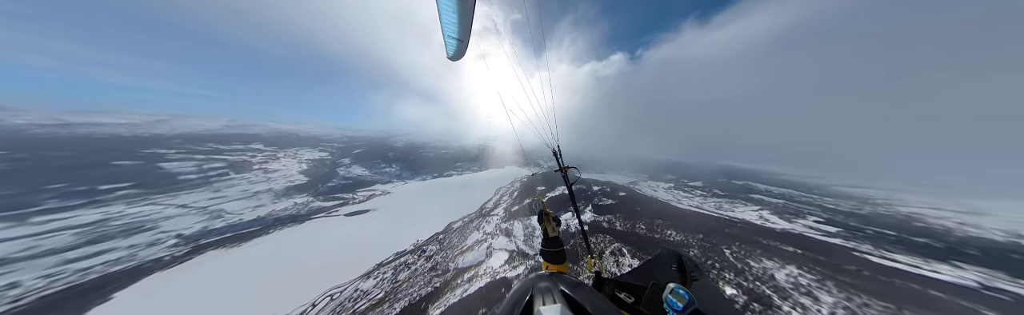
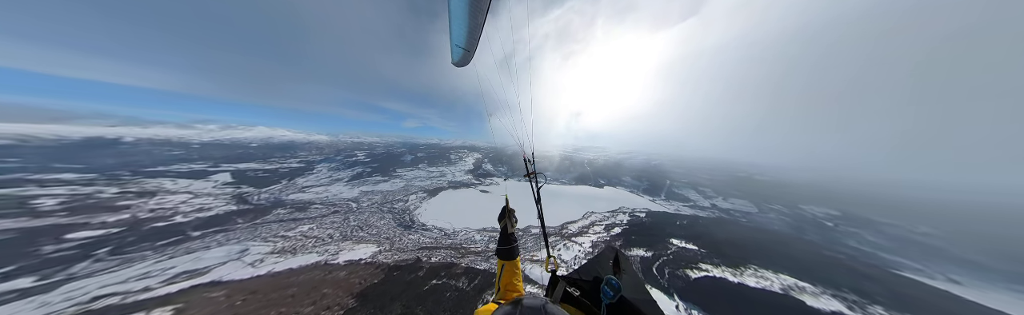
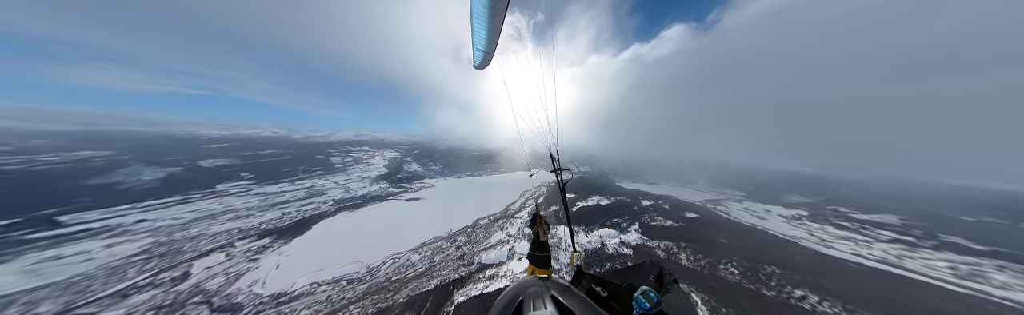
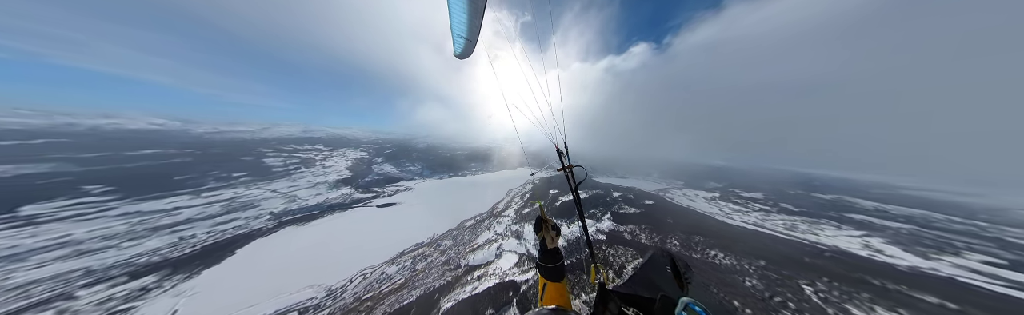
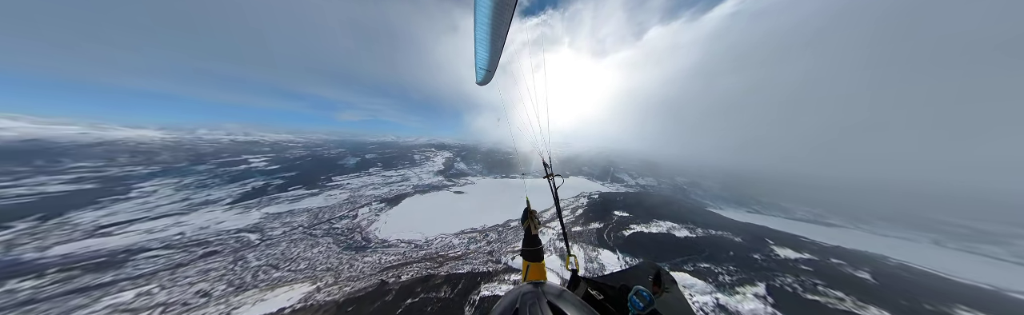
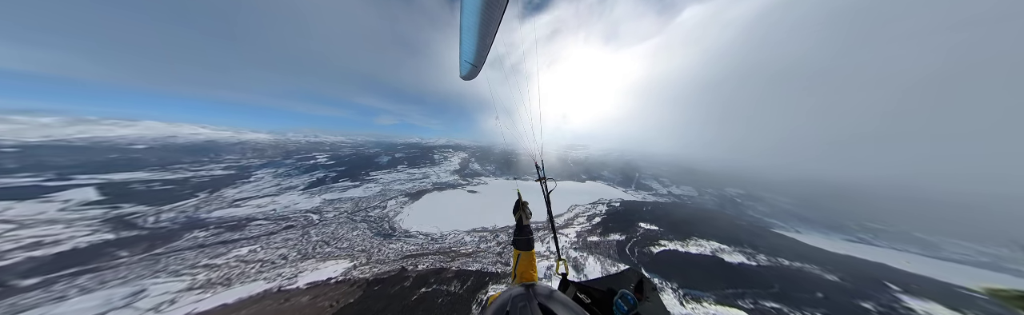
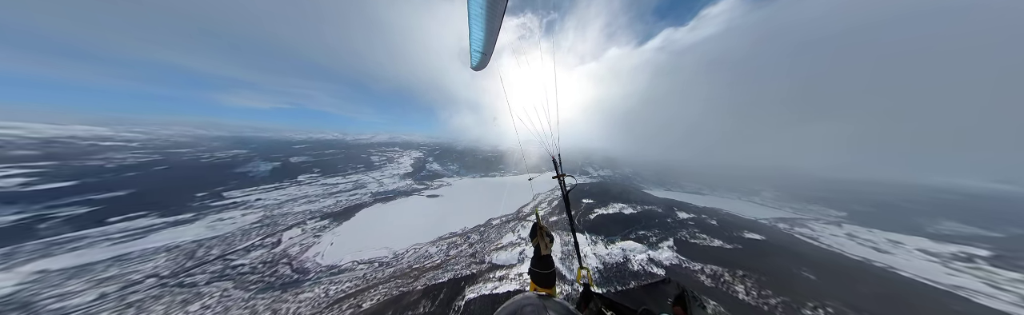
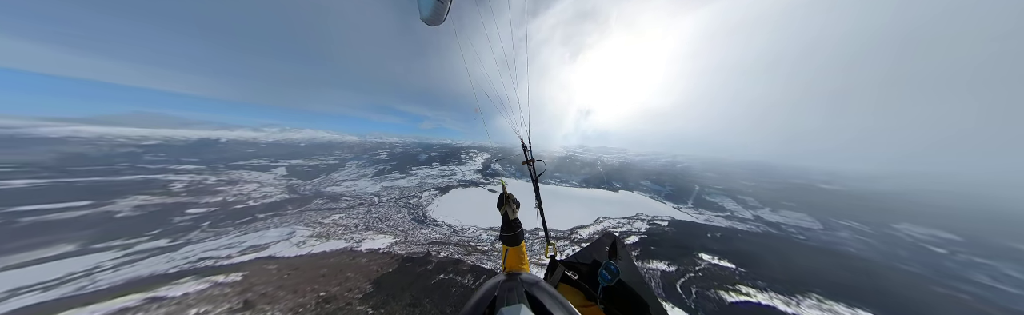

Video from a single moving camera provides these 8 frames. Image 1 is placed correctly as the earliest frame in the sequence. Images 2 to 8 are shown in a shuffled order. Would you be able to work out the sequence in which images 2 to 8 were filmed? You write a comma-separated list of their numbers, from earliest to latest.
4, 3, 7, 5, 6, 2, 8
